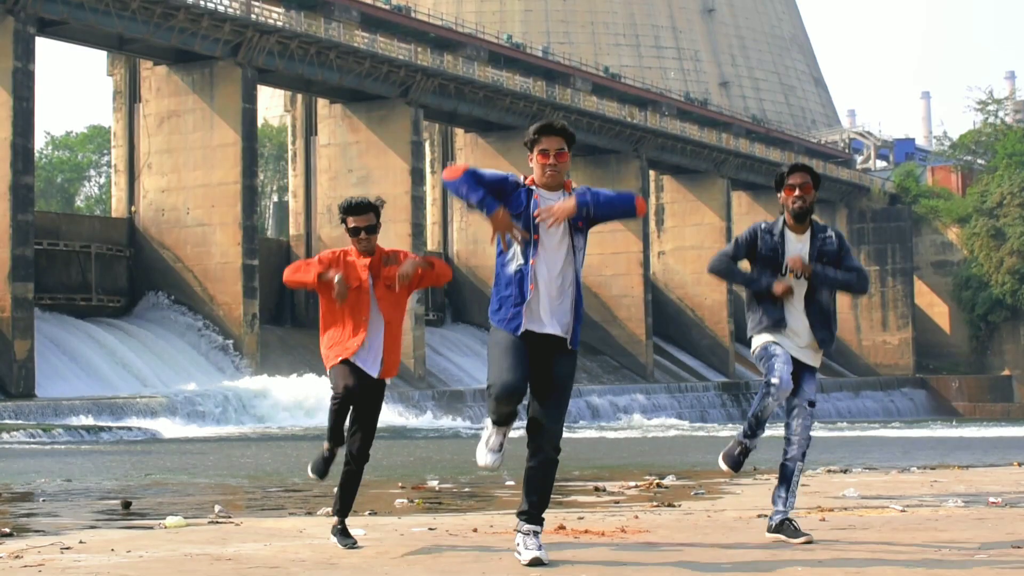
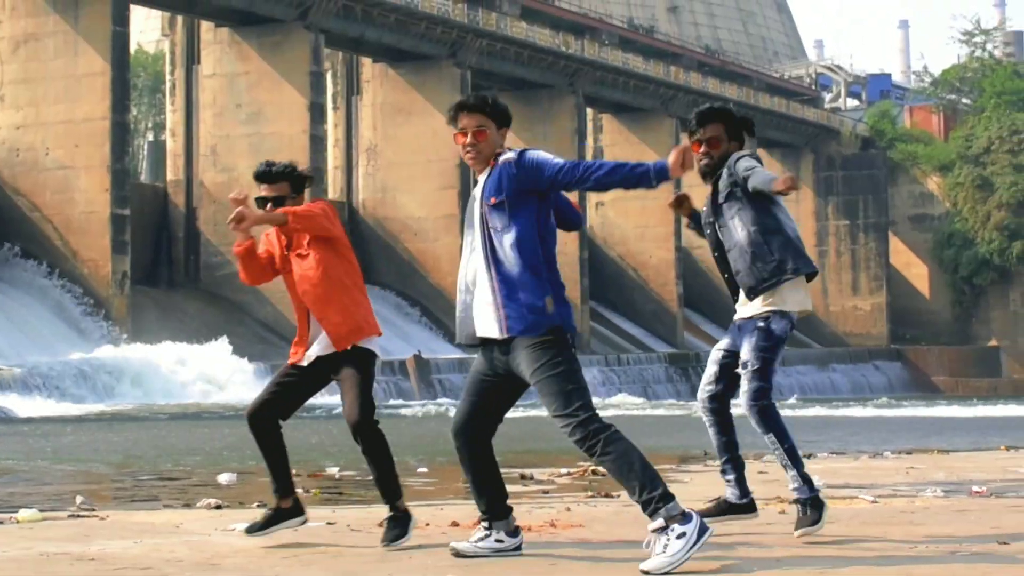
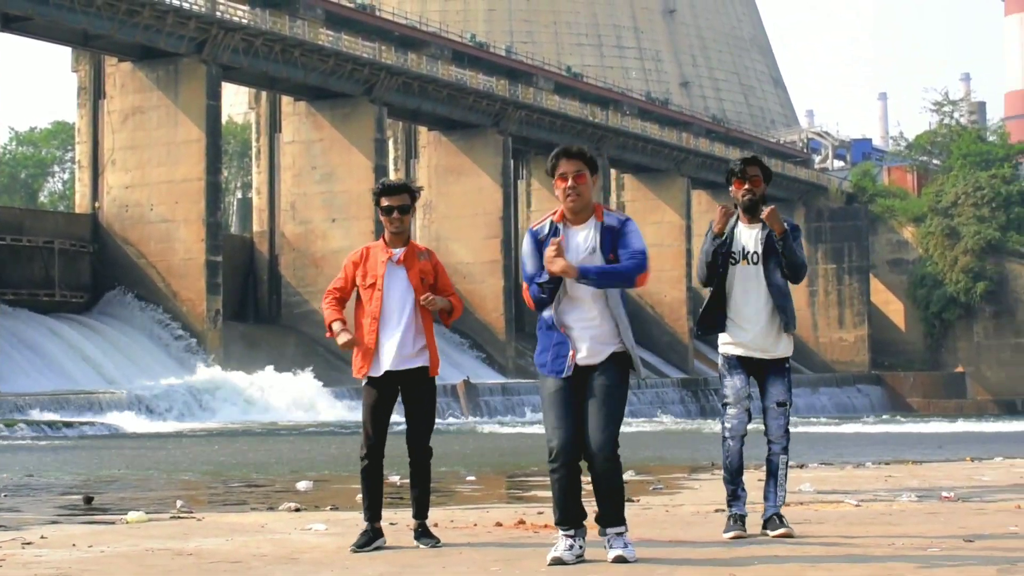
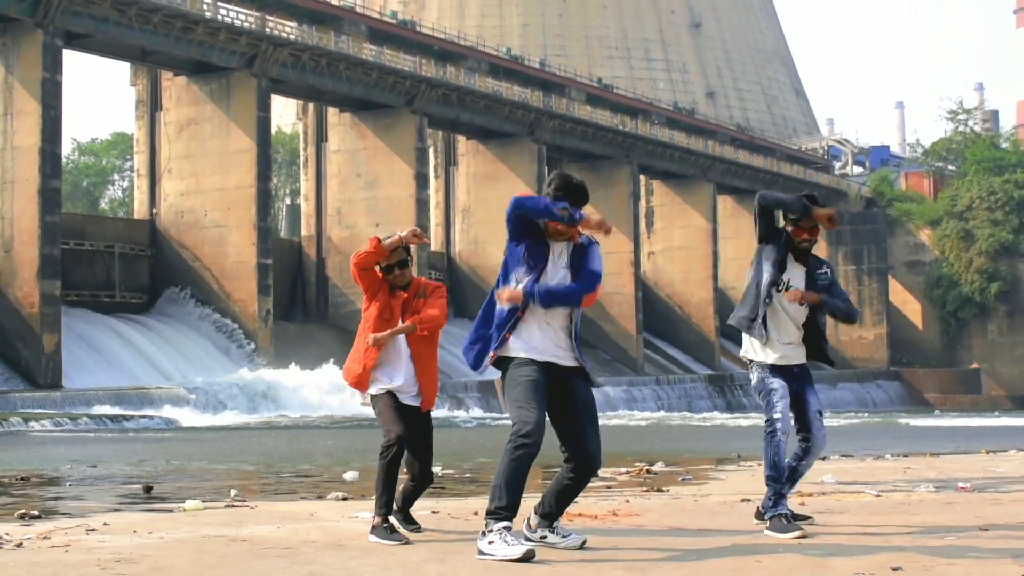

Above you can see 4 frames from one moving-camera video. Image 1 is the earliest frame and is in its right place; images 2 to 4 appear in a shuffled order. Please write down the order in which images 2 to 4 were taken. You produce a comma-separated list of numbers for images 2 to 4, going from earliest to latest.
4, 3, 2
